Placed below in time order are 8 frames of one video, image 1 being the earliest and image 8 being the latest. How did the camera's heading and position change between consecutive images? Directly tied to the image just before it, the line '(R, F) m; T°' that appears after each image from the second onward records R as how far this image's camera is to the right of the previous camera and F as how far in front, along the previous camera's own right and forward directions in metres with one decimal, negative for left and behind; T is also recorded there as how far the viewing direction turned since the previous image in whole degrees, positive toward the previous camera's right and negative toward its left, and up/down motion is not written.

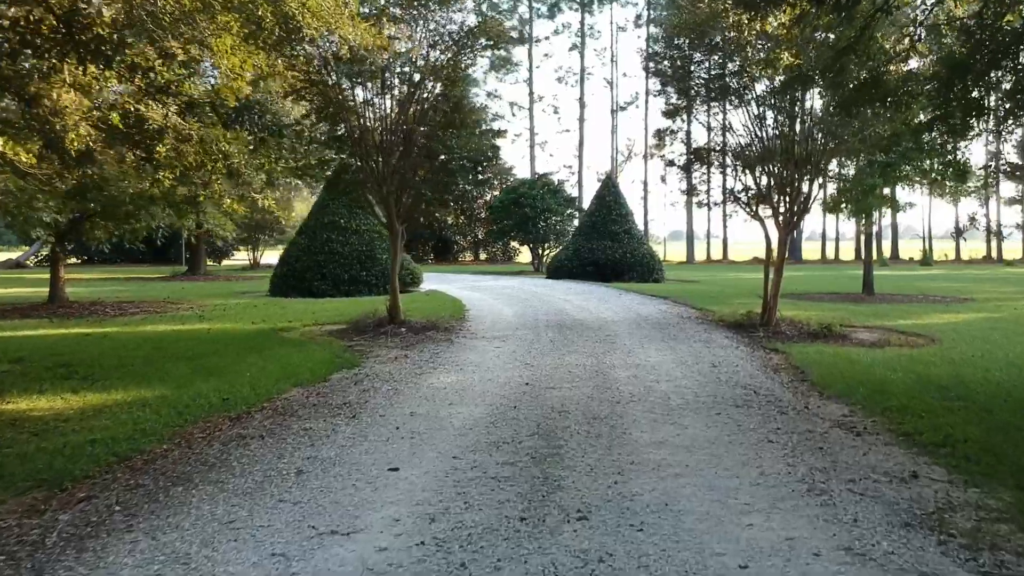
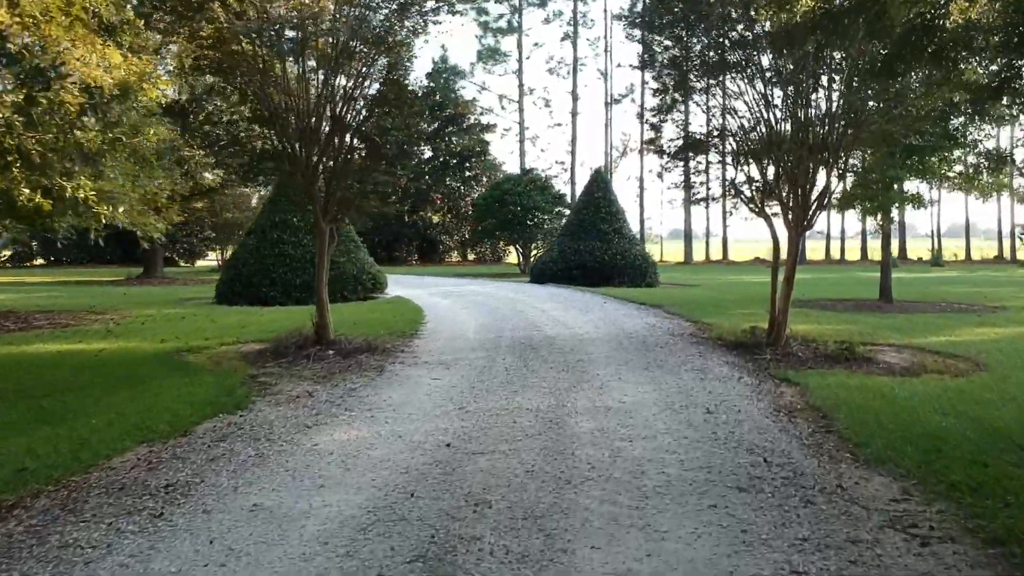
(+0.5, +2.1) m; 0°
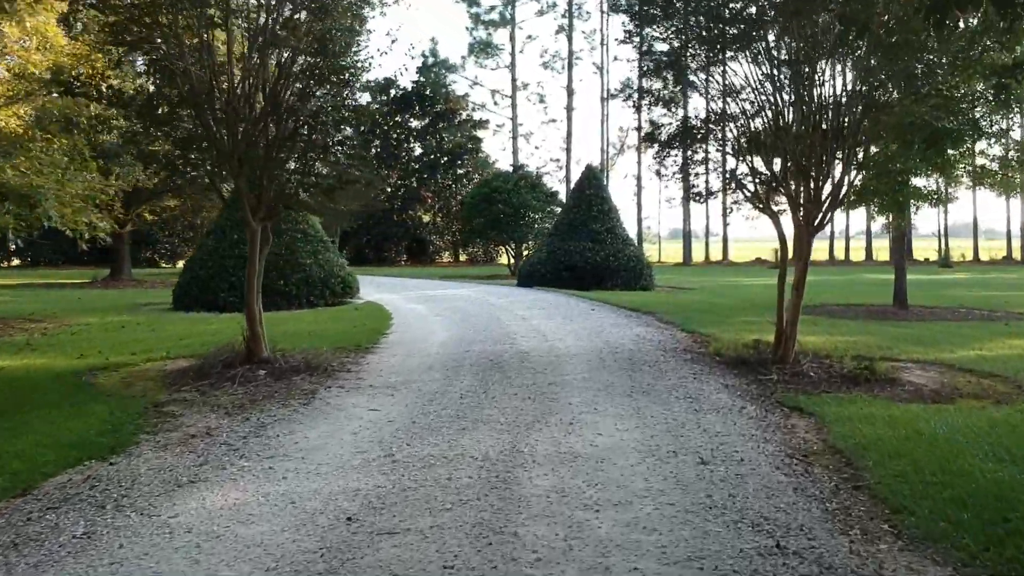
(+0.3, +1.4) m; 0°
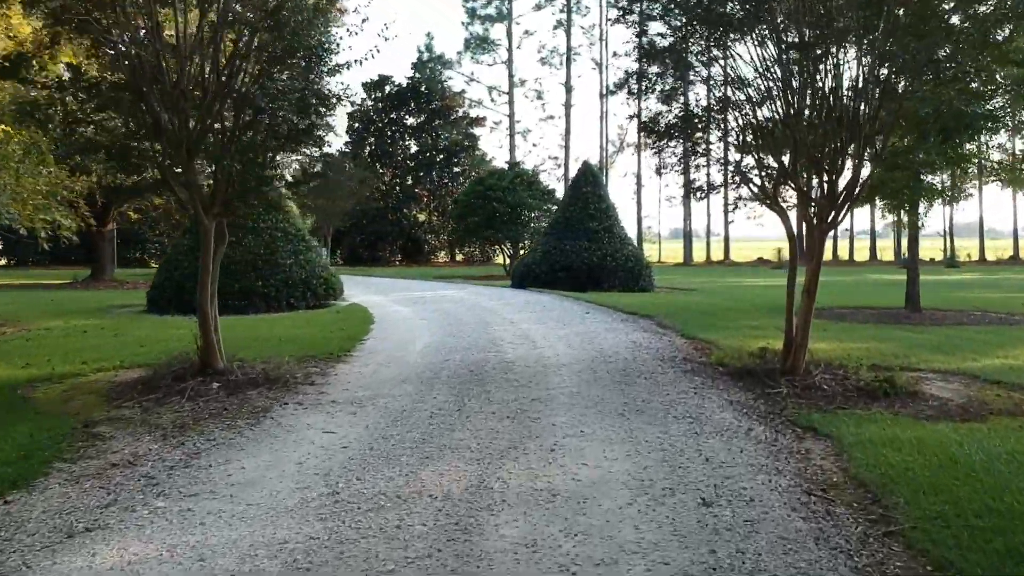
(+0.2, +0.8) m; 0°
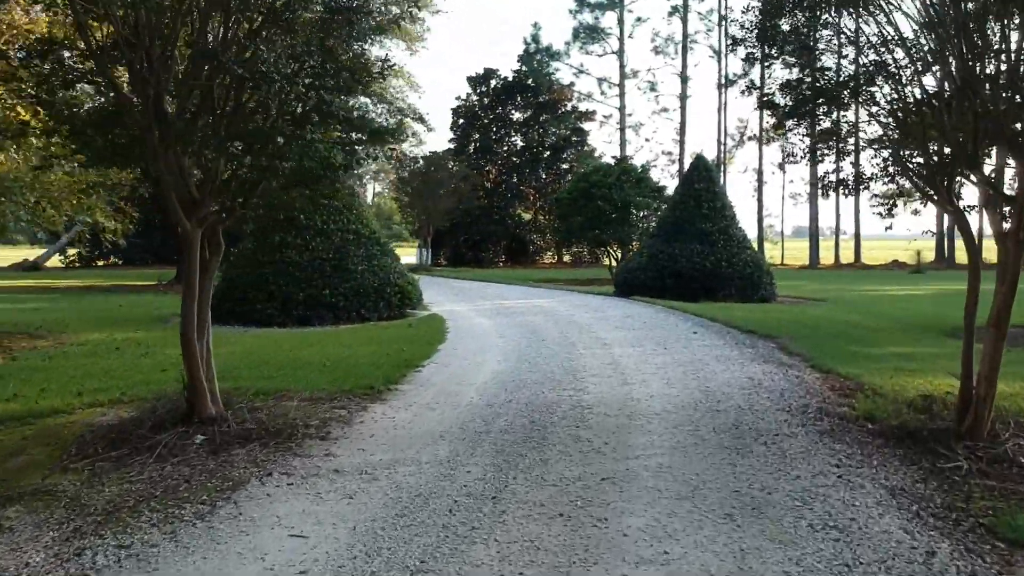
(+0.3, +1.9) m; -7°
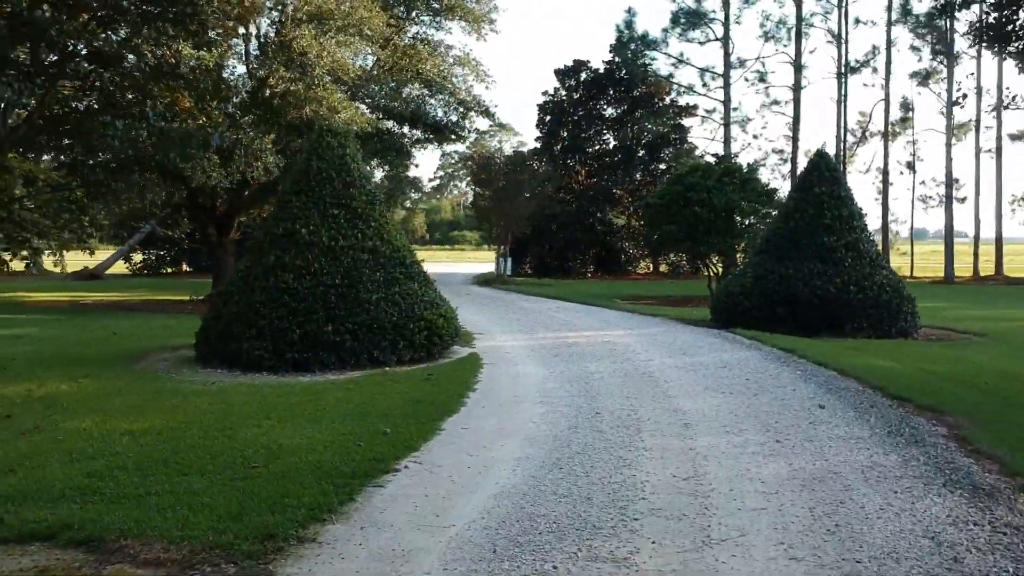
(+0.5, +3.3) m; -6°
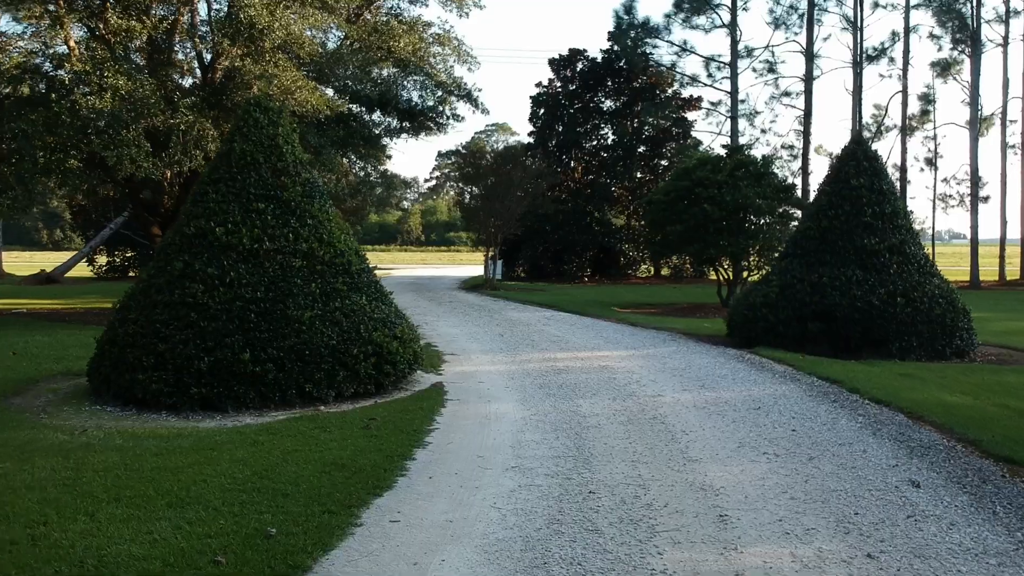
(+0.2, +2.3) m; 0°
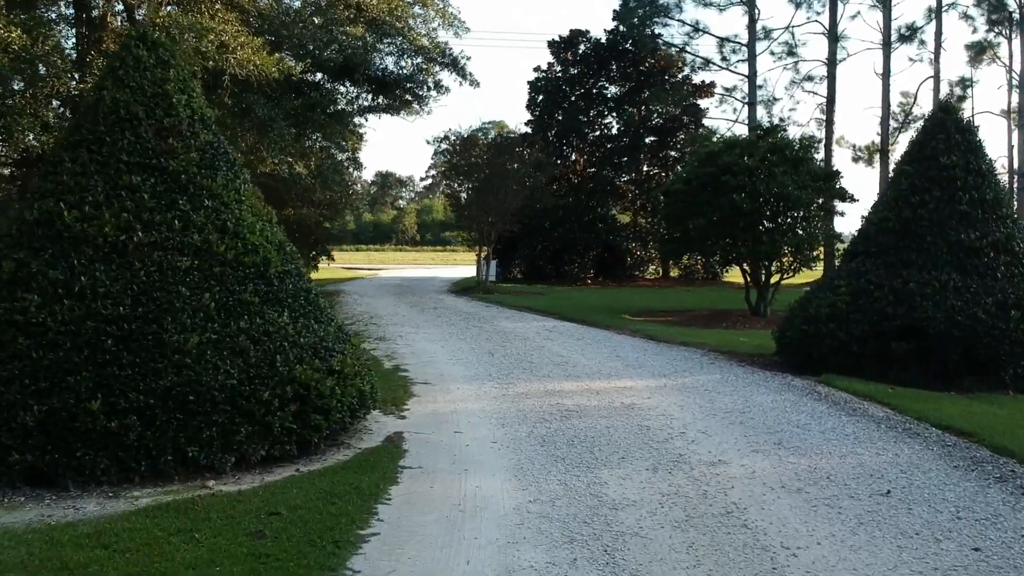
(0.0, +2.8) m; 0°
